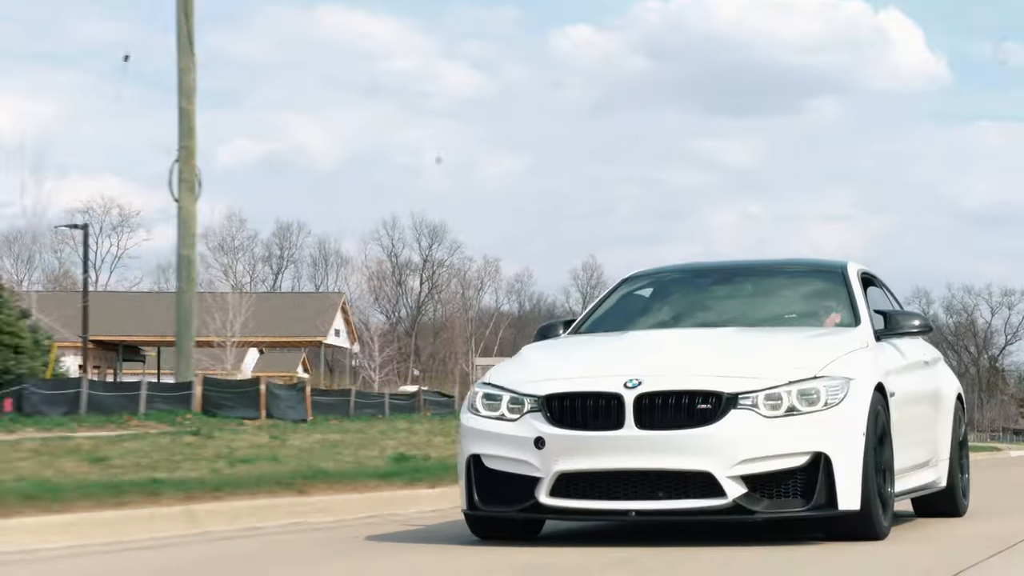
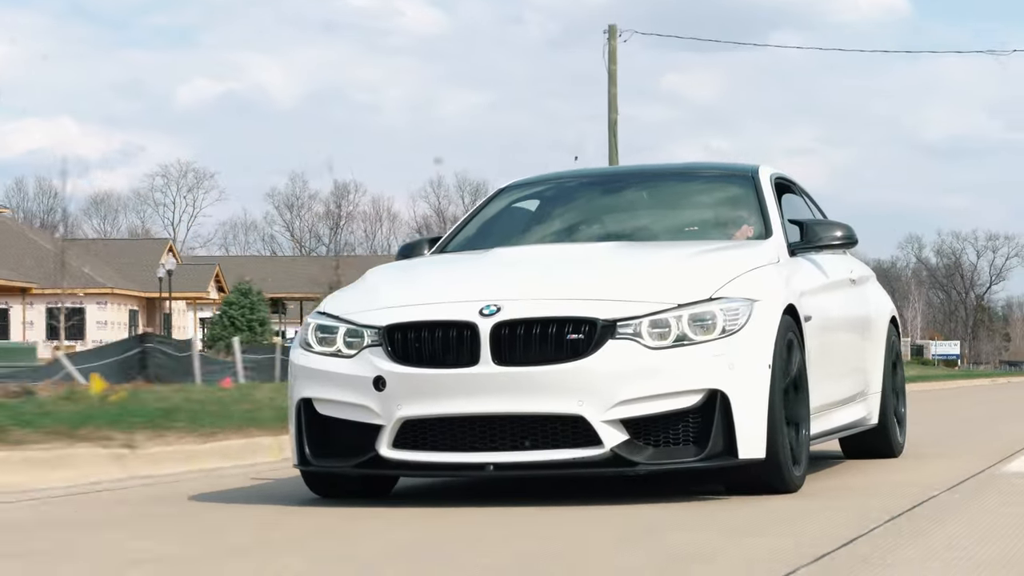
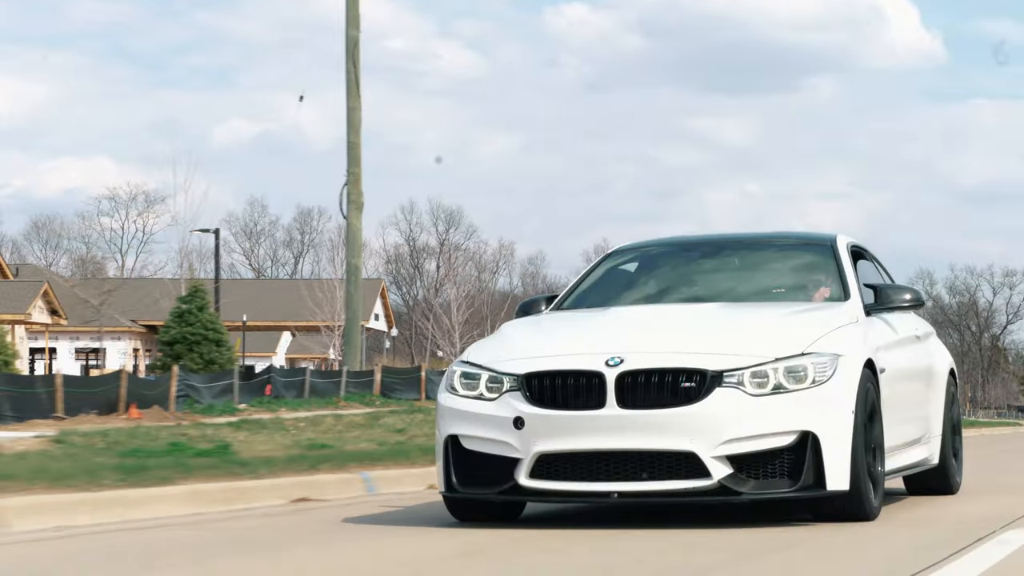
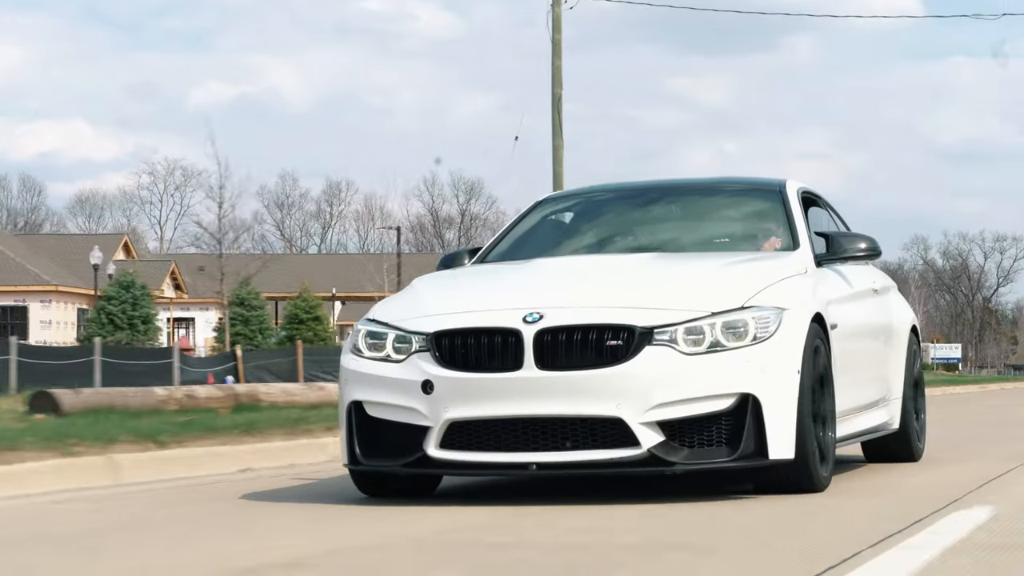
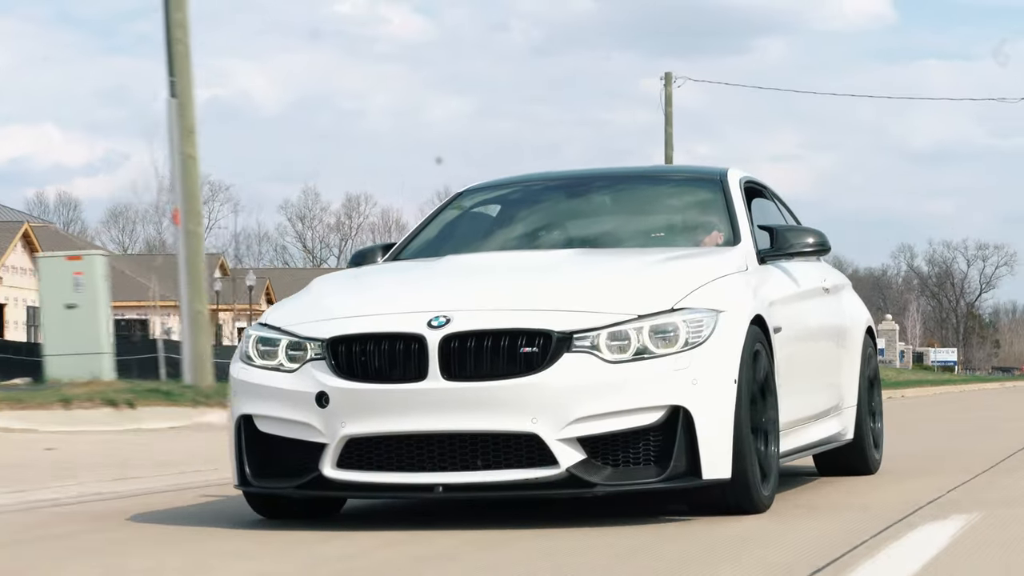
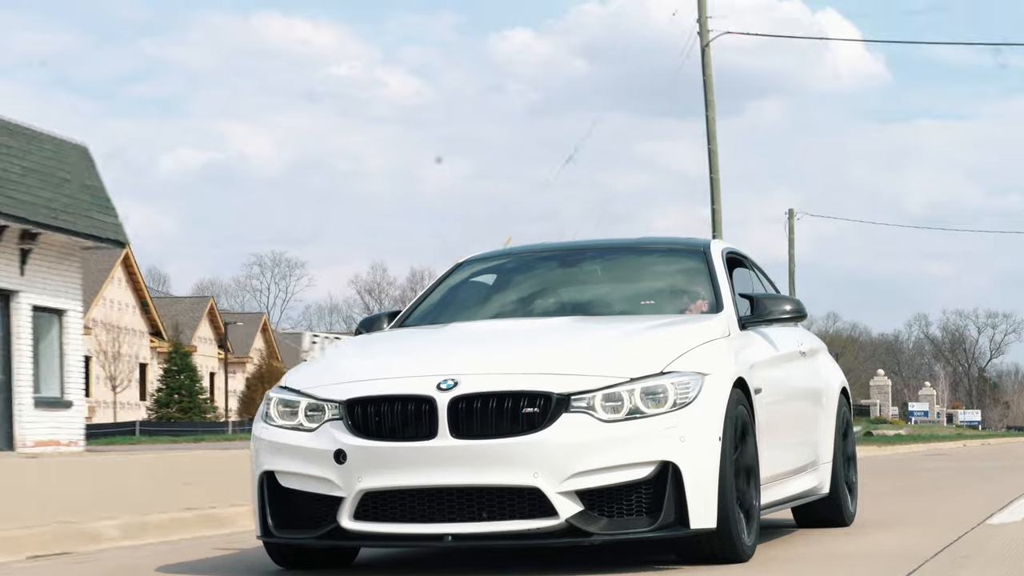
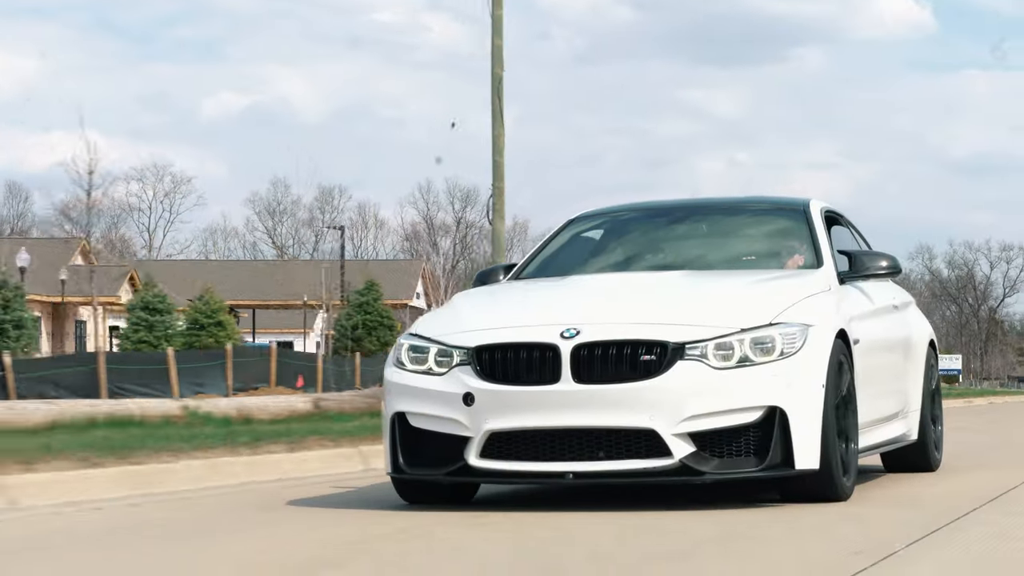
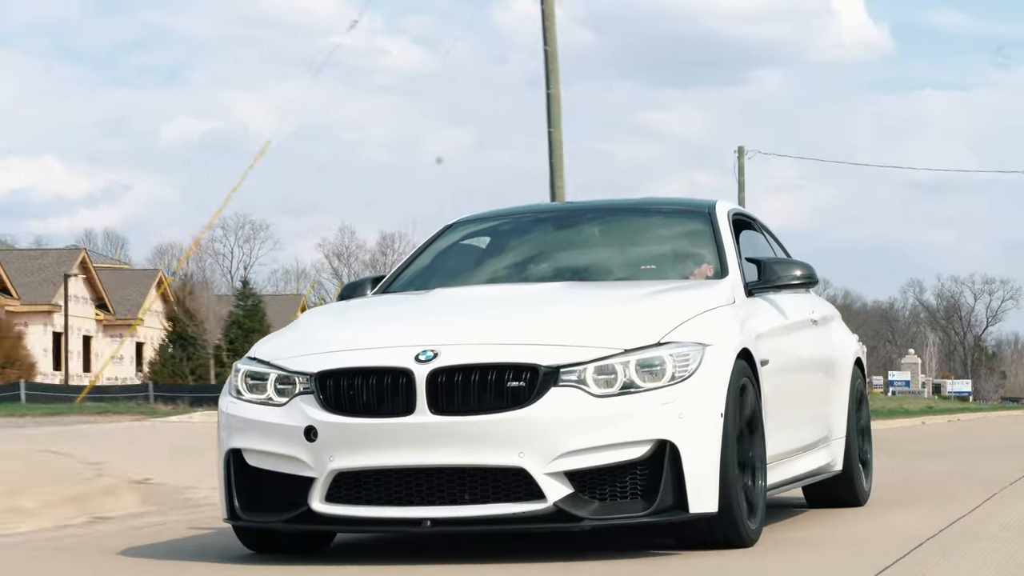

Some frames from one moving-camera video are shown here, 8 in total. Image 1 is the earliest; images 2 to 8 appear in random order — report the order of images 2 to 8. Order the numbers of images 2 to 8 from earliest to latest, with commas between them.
3, 7, 4, 2, 5, 8, 6
